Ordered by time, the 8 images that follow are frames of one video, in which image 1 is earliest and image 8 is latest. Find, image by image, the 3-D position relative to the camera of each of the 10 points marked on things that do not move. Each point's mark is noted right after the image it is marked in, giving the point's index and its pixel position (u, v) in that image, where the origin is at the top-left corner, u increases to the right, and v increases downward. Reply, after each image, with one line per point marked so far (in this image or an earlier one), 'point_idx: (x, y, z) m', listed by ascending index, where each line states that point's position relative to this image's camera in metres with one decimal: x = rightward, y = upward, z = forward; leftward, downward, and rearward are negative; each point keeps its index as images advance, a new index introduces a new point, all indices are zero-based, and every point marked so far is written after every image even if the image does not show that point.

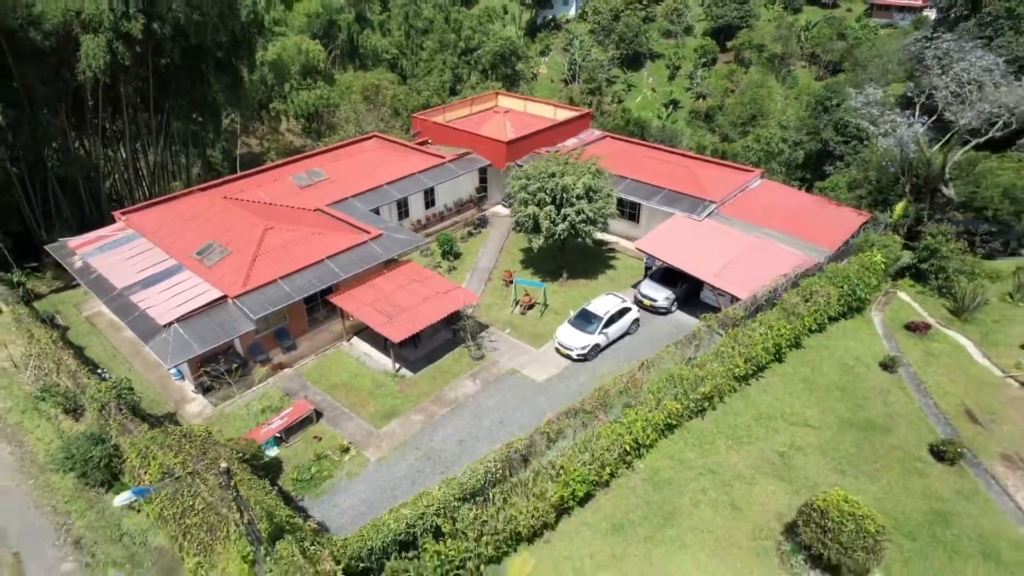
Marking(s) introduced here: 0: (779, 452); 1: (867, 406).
0: (+5.1, -3.1, +13.0) m
1: (+7.5, -2.5, +14.3) m
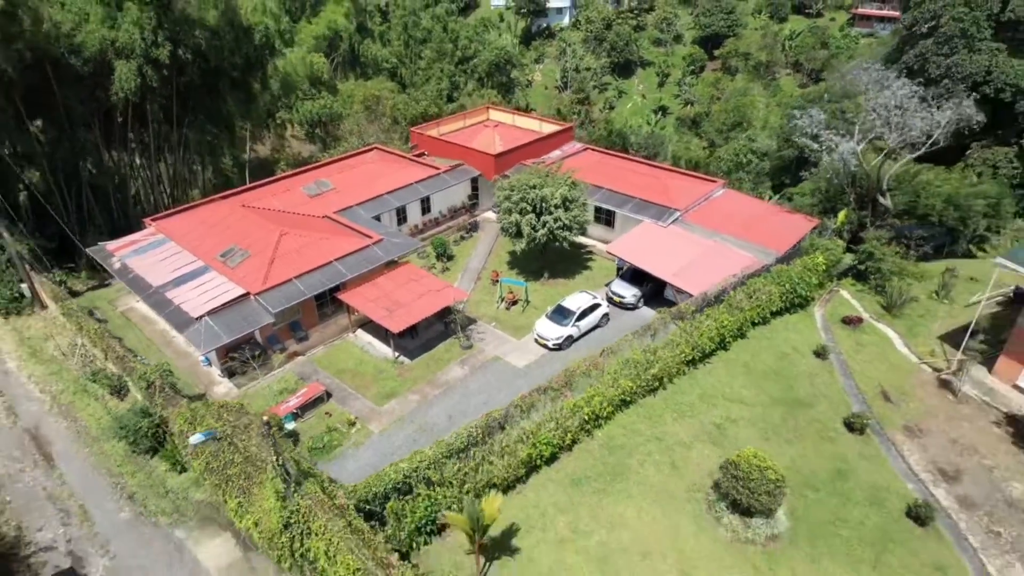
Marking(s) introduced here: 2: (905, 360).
0: (+4.6, -3.1, +15.6) m
1: (+7.1, -2.4, +16.9) m
2: (+10.7, -1.9, +18.4) m
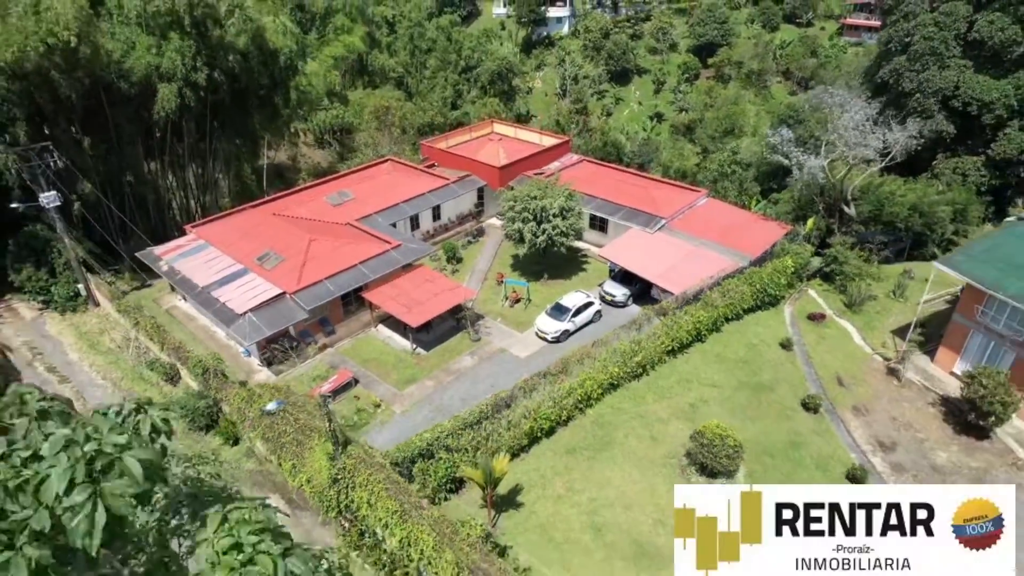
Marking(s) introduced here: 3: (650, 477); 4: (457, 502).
0: (+4.8, -3.1, +18.2) m
1: (+7.2, -2.4, +19.6) m
2: (+10.9, -1.9, +21.0) m
3: (+3.2, -4.4, +15.8) m
4: (-1.2, -4.8, +15.2) m
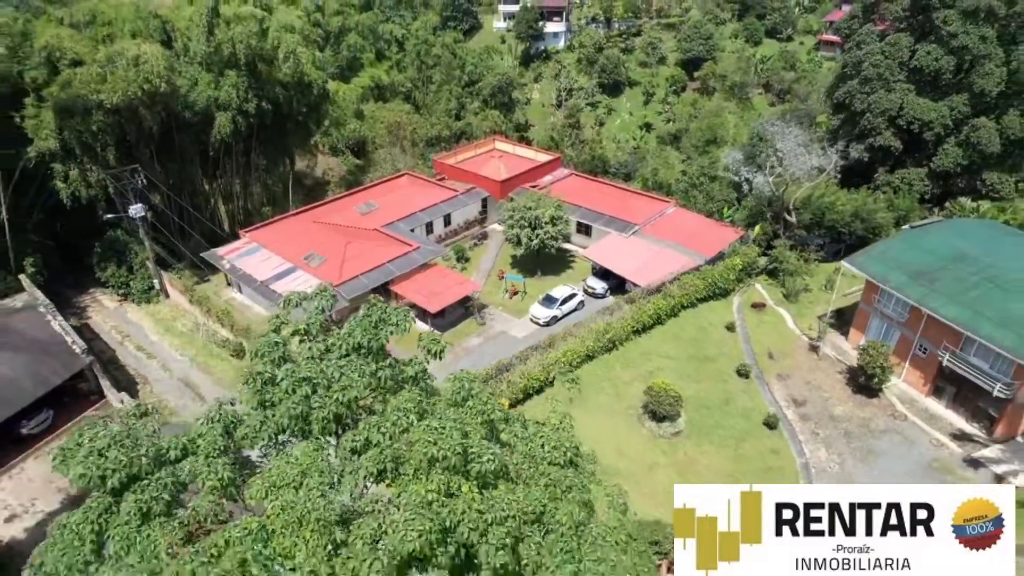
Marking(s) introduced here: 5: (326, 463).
0: (+4.7, -2.8, +23.5) m
1: (+7.1, -2.2, +24.9) m
2: (+10.8, -1.6, +26.3) m
3: (+3.1, -4.1, +21.1) m
4: (-1.3, -4.6, +20.5) m
5: (-1.8, -1.8, +7.1) m
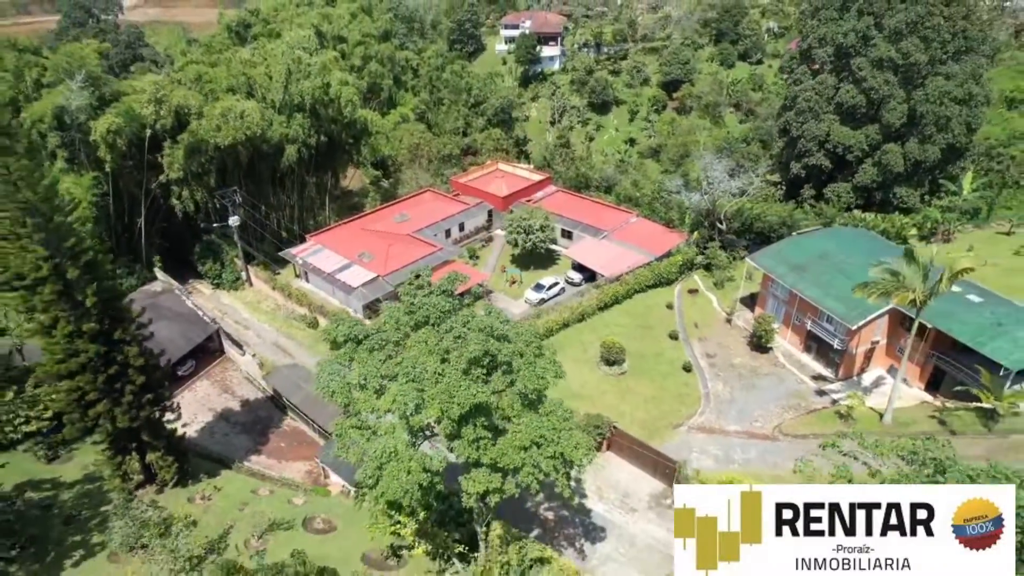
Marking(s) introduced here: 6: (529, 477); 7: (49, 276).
0: (+4.7, -2.3, +33.4) m
1: (+7.1, -1.6, +34.8) m
2: (+10.8, -1.1, +36.2) m
3: (+3.1, -3.6, +31.0) m
4: (-1.3, -4.0, +30.3) m
5: (-1.8, -1.2, +17.0) m
6: (+0.5, -4.3, +16.0) m
7: (-12.8, +0.3, +19.0) m
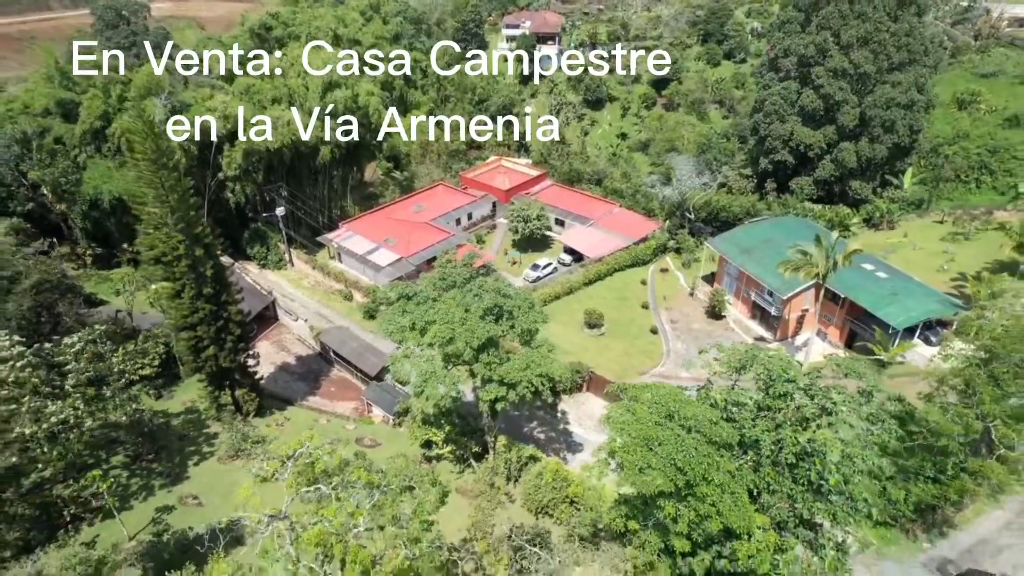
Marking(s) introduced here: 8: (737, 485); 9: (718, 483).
0: (+4.8, -1.0, +40.8) m
1: (+7.2, -0.3, +42.1) m
2: (+10.8, +0.2, +43.6) m
3: (+3.1, -2.4, +38.4) m
4: (-1.3, -2.8, +37.8) m
5: (-1.8, -0.3, +24.4) m
6: (+0.5, -3.4, +23.4) m
7: (-12.7, +1.3, +26.4) m
8: (+5.0, -4.1, +14.8) m
9: (+4.4, -4.1, +14.7) m
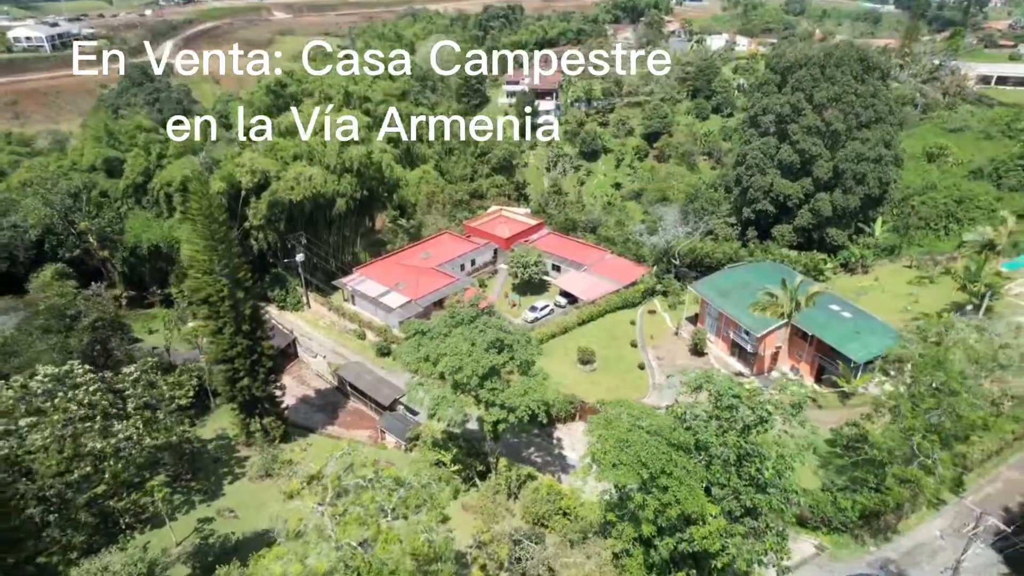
0: (+4.7, -3.6, +44.5) m
1: (+7.2, -3.0, +45.9) m
2: (+10.8, -2.6, +47.4) m
3: (+3.1, -4.8, +42.1) m
4: (-1.3, -5.2, +41.4) m
5: (-1.8, -1.8, +28.2) m
6: (+0.5, -4.9, +27.0) m
7: (-12.8, -0.4, +30.3) m
8: (+5.0, -5.0, +18.4) m
9: (+4.4, -5.0, +18.3) m
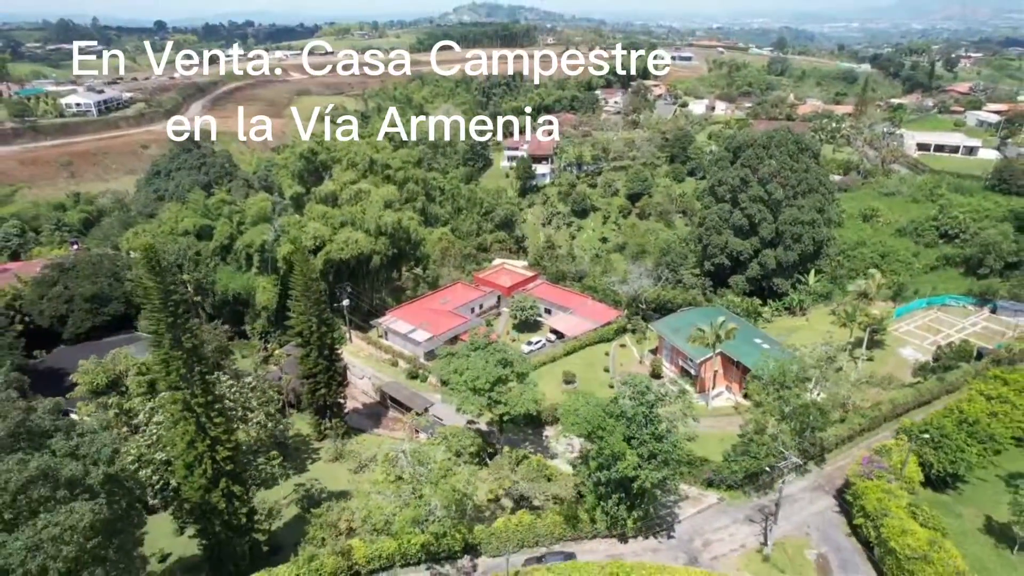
0: (+4.8, -6.8, +57.2) m
1: (+7.2, -6.3, +58.6) m
2: (+10.9, -6.0, +60.1) m
3: (+3.2, -7.9, +54.7) m
4: (-1.2, -8.2, +54.0) m
5: (-1.8, -4.0, +41.1) m
6: (+0.5, -7.0, +39.7) m
7: (-12.7, -2.7, +43.3) m
8: (+5.0, -6.6, +31.0) m
9: (+4.4, -6.6, +31.0) m
